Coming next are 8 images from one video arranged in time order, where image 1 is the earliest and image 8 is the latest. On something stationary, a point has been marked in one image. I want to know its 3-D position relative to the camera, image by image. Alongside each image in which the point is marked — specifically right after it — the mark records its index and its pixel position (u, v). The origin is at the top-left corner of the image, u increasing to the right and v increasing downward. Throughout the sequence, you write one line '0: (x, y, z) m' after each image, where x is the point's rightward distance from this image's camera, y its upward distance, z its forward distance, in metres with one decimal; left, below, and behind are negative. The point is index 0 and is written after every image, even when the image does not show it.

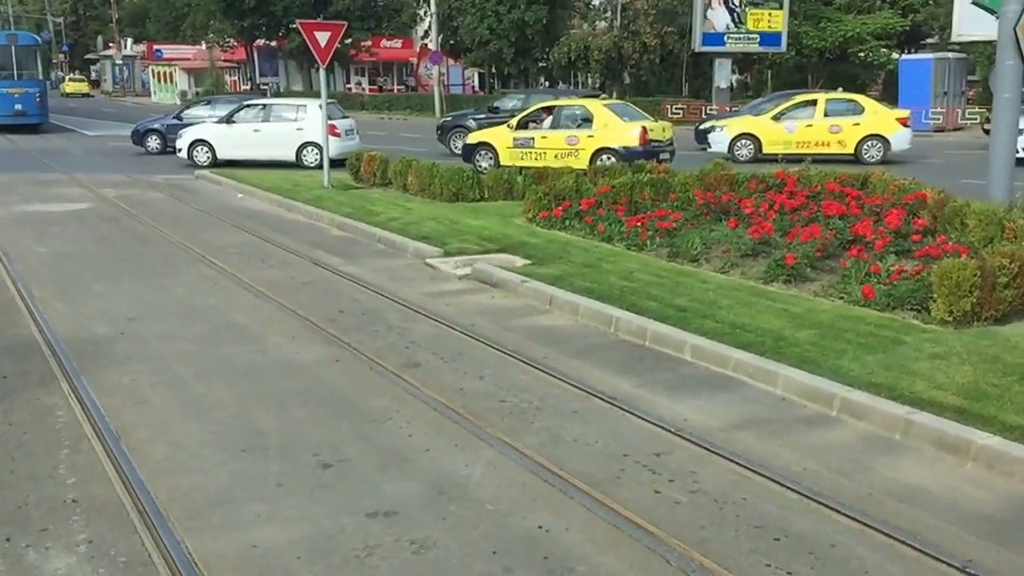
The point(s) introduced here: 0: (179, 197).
0: (-5.6, +1.5, +19.1) m
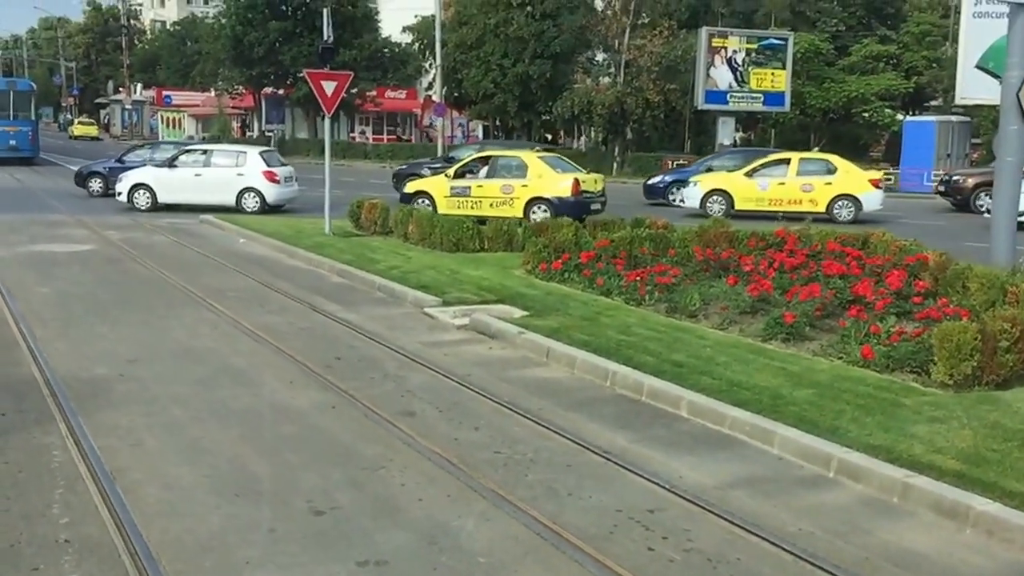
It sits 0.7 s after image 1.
0: (-5.6, +0.8, +19.2) m
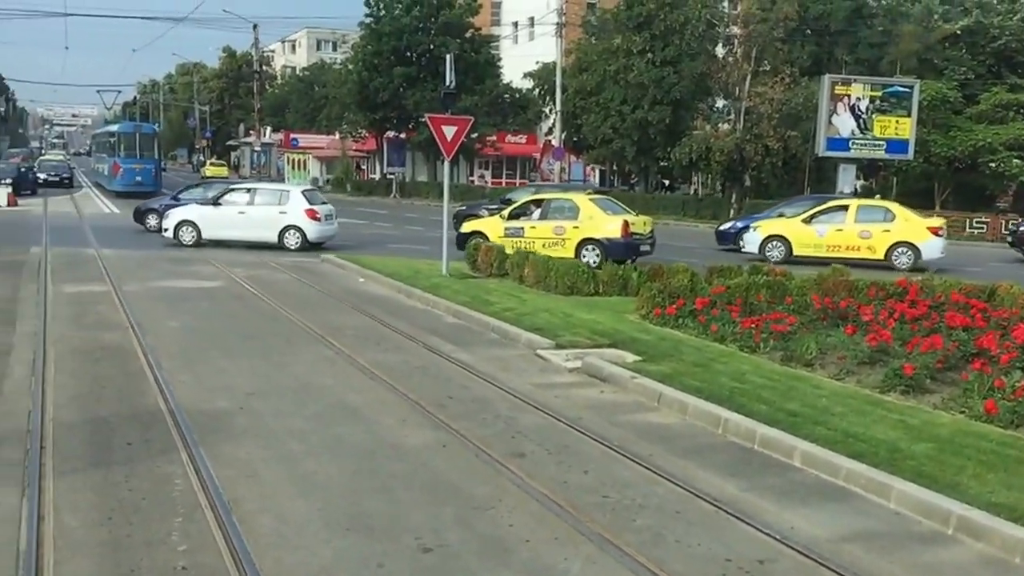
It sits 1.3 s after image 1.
0: (-3.6, +0.2, +19.8) m
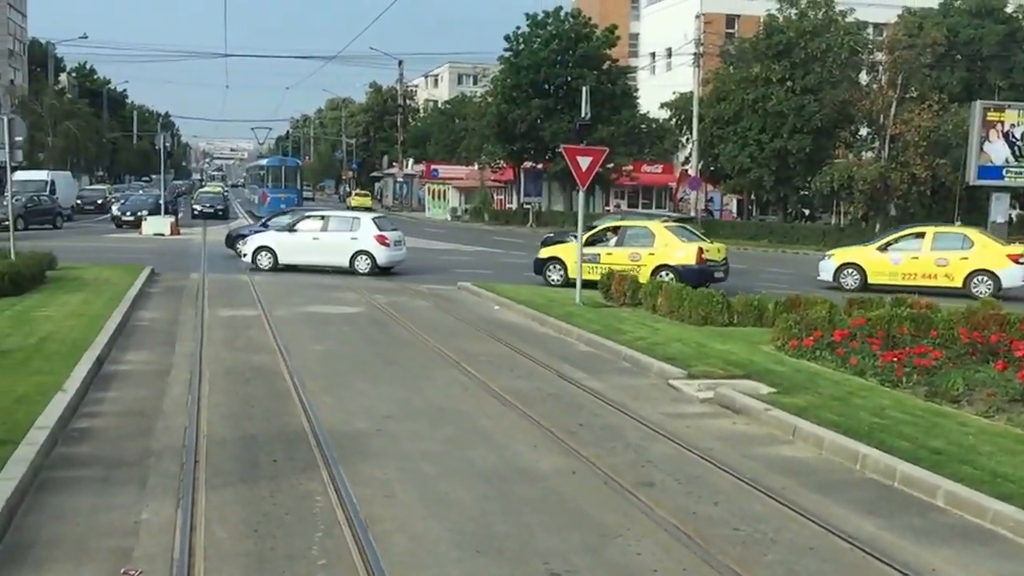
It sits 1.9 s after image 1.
0: (-1.2, -0.3, +20.2) m
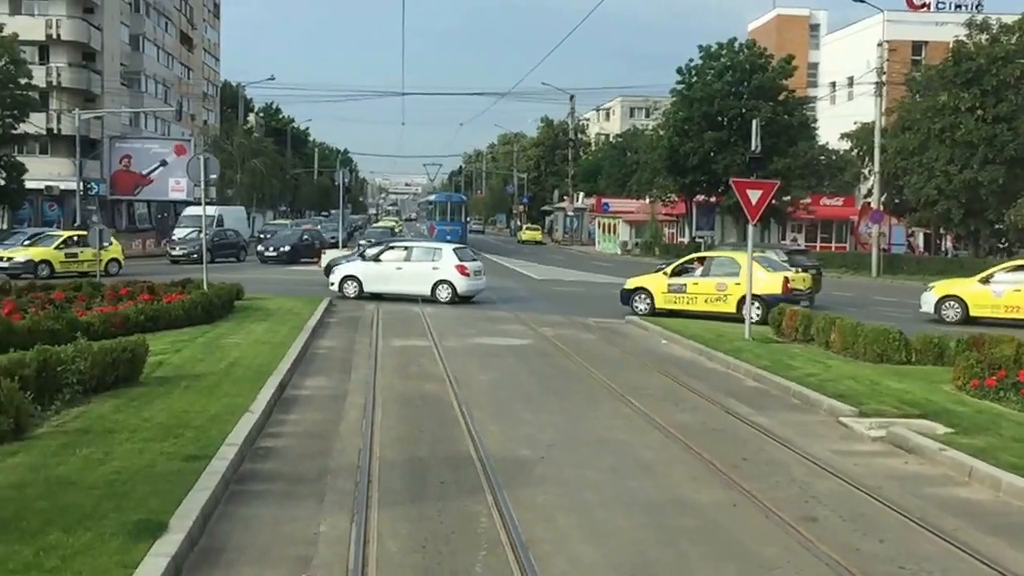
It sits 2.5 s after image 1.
0: (+1.7, -0.9, +20.4) m
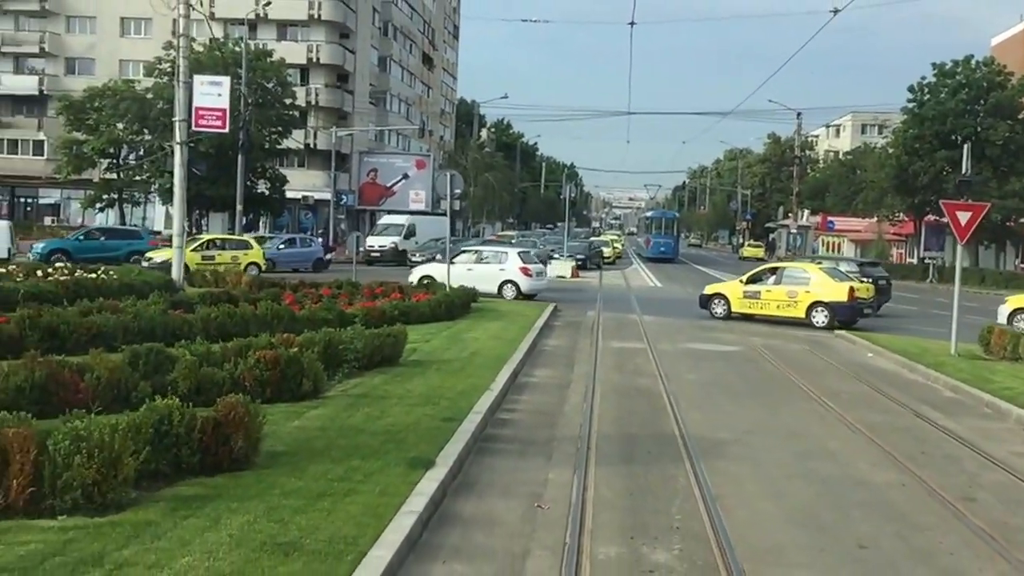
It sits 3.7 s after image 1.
0: (+5.8, -1.2, +21.5) m
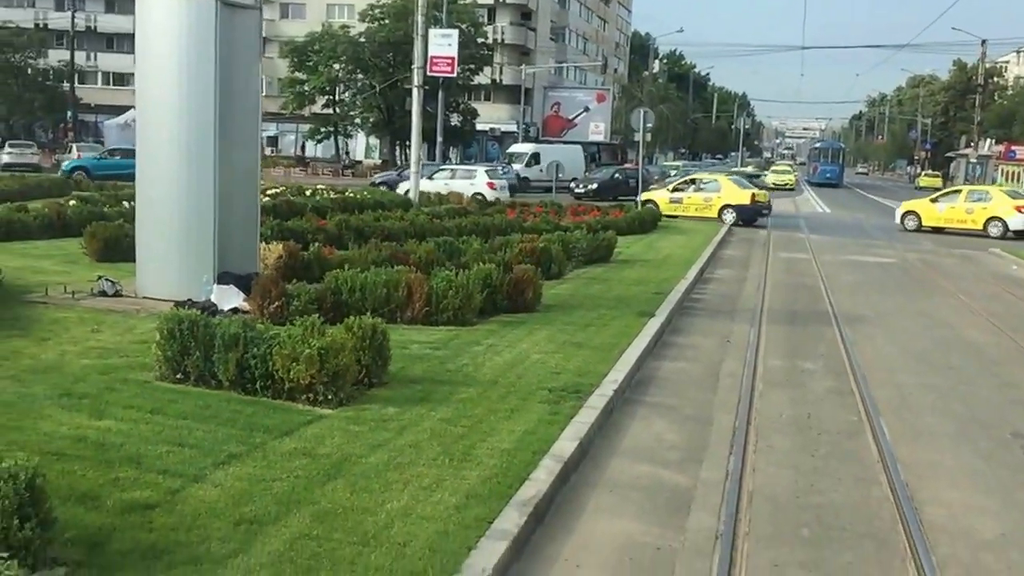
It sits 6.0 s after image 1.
0: (+9.7, +0.5, +24.5) m
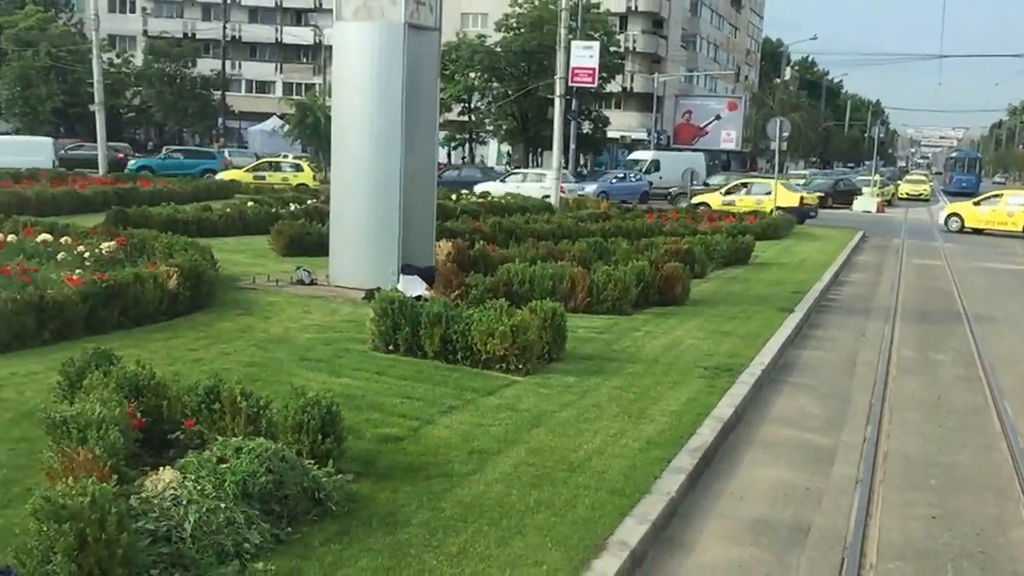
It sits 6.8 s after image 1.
0: (+12.8, +0.3, +24.5) m
